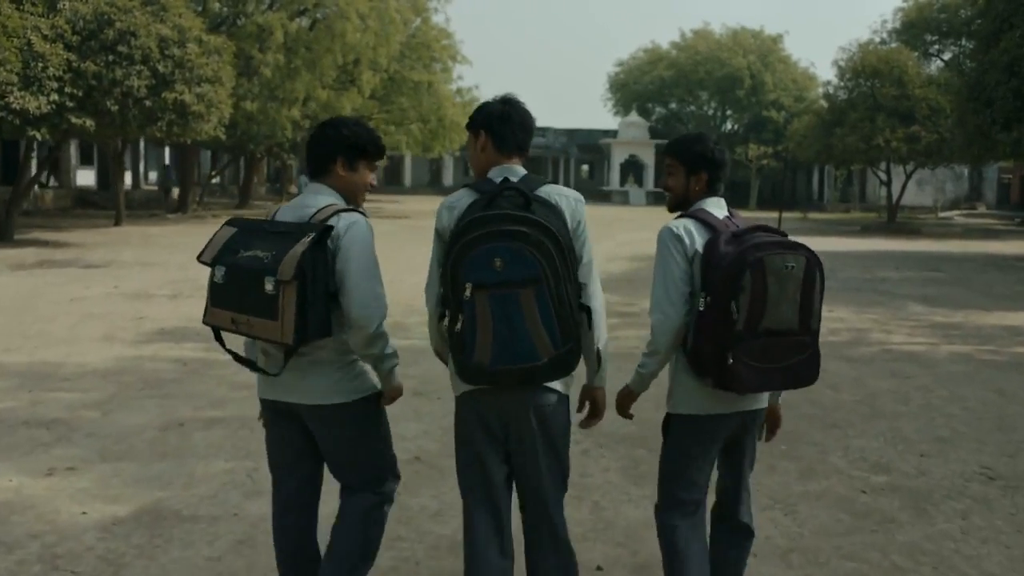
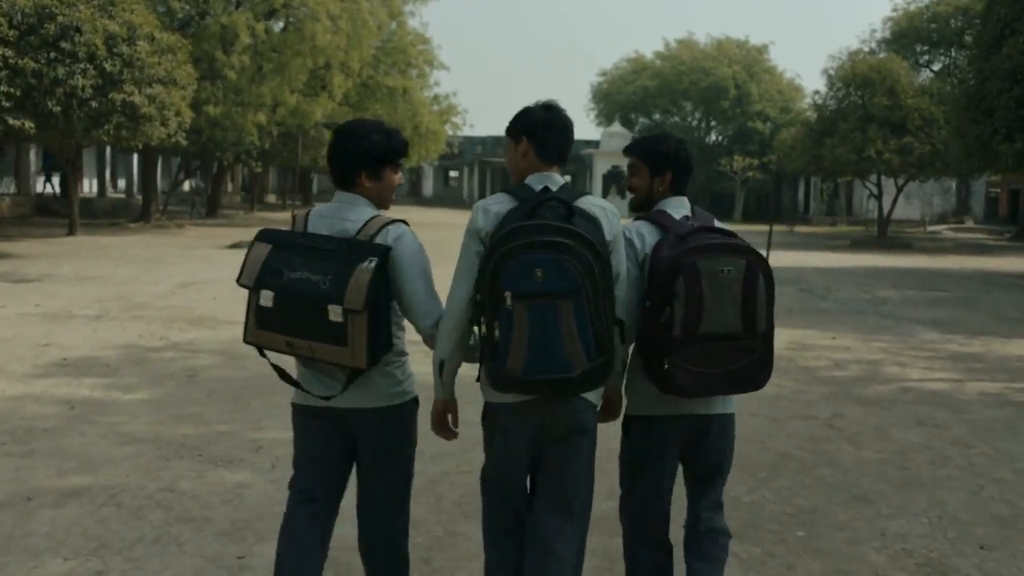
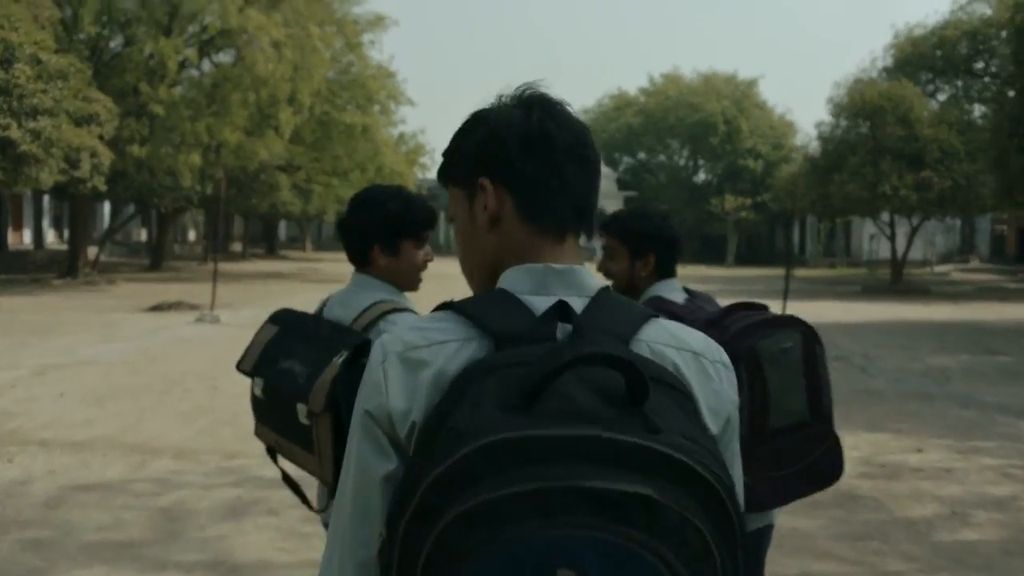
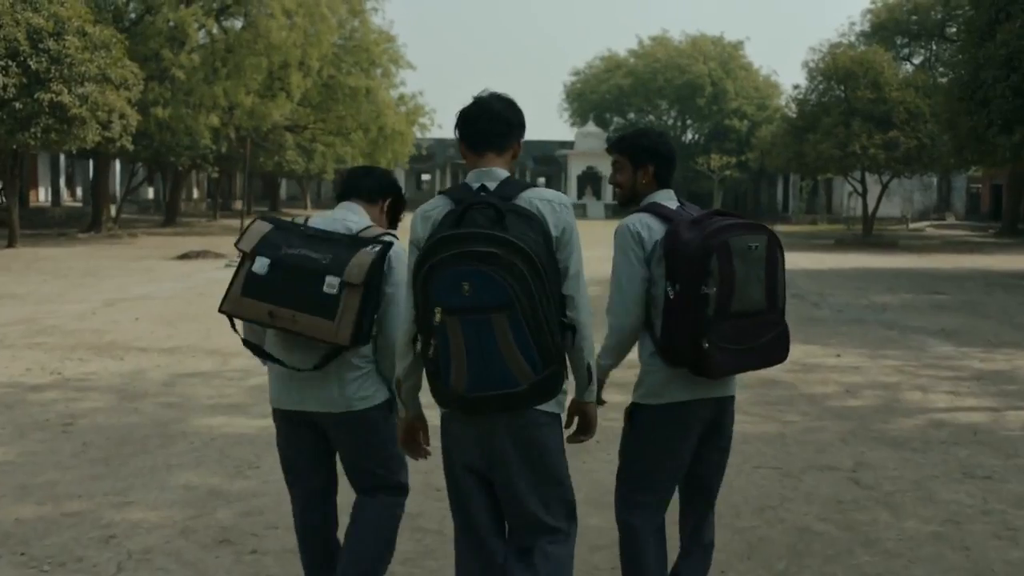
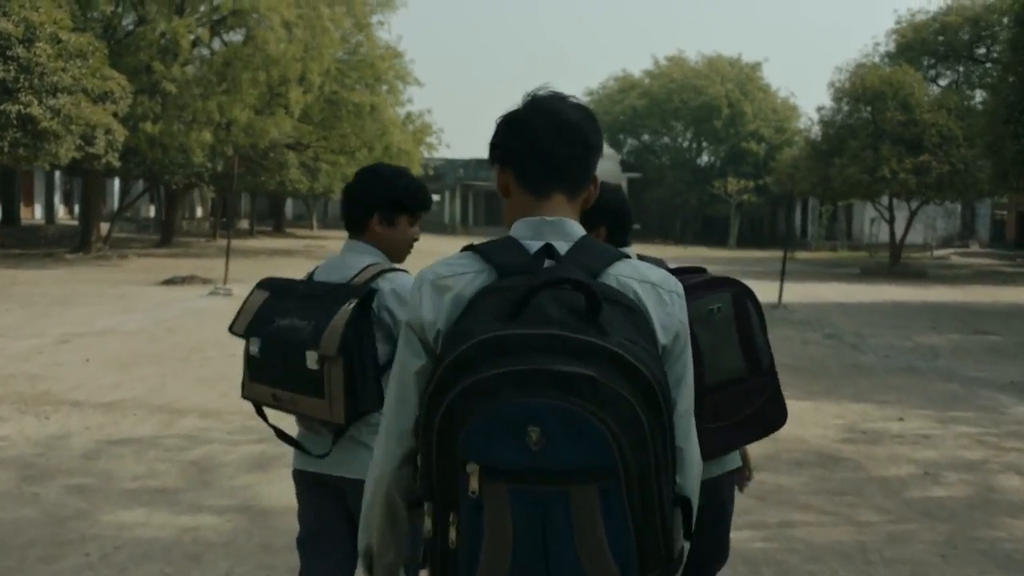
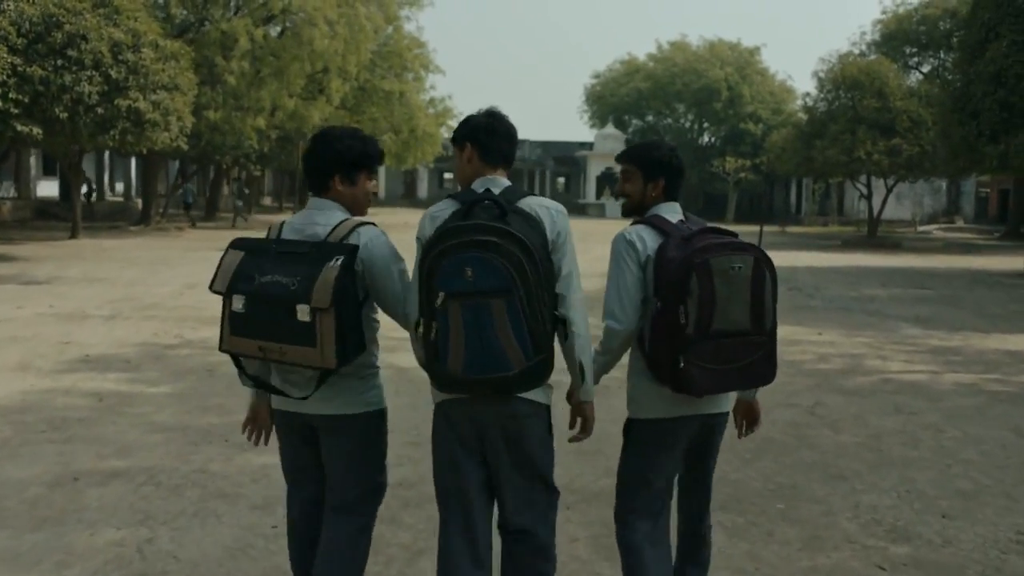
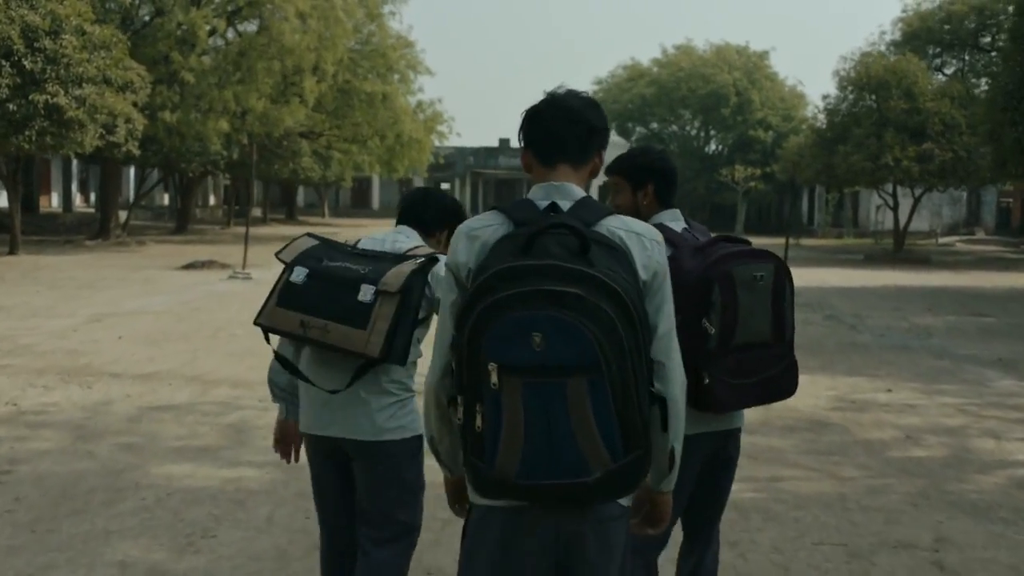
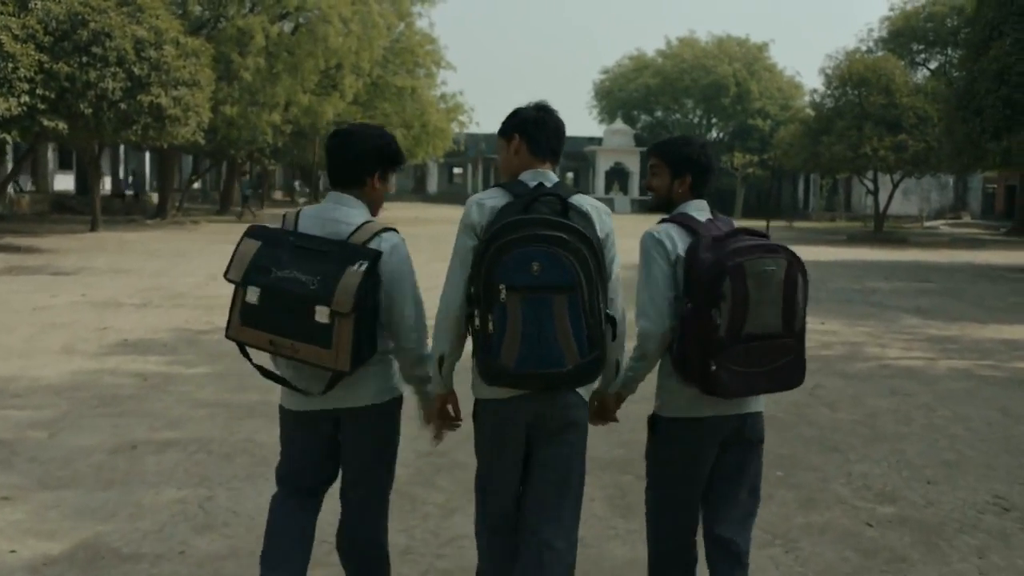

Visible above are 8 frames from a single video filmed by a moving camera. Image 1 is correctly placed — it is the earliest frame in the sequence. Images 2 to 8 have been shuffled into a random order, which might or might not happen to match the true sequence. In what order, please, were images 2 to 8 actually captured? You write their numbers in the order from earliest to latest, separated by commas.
8, 6, 2, 4, 7, 5, 3
